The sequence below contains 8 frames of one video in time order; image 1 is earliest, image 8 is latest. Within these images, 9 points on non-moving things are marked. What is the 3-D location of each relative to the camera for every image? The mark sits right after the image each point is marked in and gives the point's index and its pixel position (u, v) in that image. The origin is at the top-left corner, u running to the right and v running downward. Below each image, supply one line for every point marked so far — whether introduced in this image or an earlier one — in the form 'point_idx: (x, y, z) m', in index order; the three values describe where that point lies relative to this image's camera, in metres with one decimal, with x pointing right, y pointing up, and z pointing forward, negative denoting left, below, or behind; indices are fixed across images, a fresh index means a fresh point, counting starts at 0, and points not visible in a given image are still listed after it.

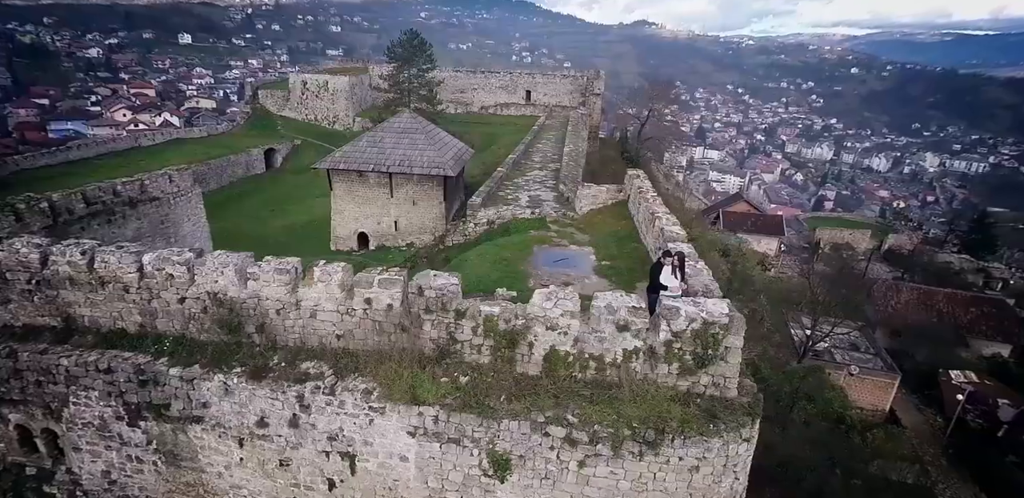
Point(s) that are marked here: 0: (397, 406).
0: (-0.7, -1.0, +3.0) m
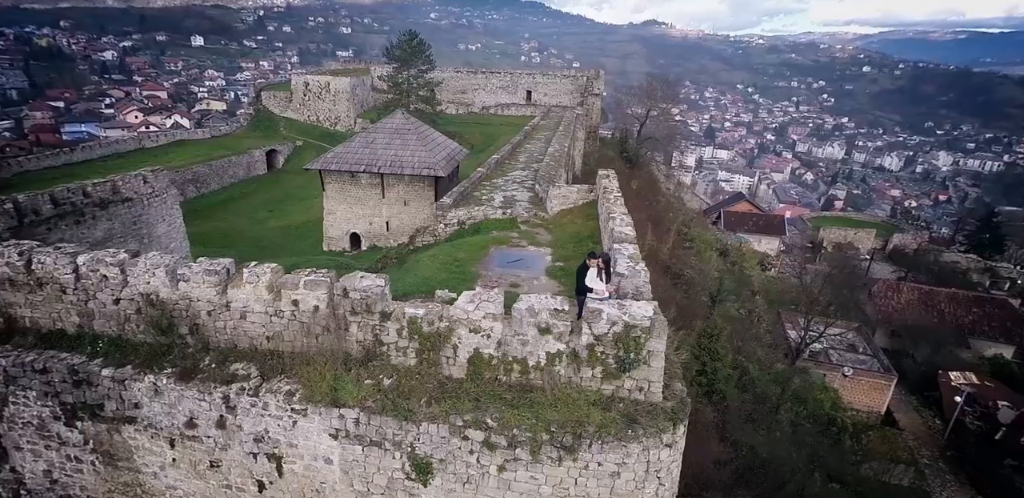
0: (-1.2, -1.0, +3.0) m
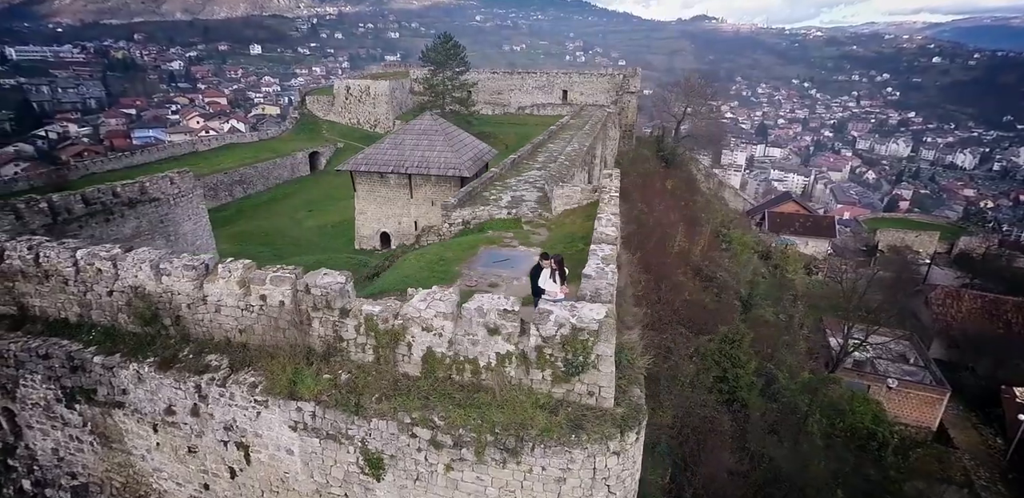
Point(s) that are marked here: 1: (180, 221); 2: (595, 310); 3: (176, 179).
0: (-1.5, -1.0, +3.1) m
1: (-4.8, +0.4, +7.2) m
2: (+0.5, -0.3, +2.8) m
3: (-4.7, +1.0, +7.0) m
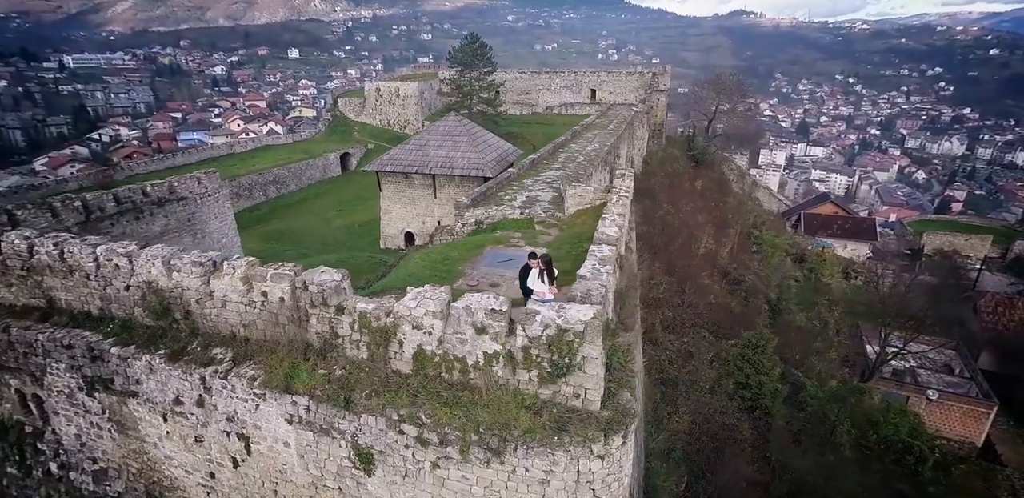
0: (-1.5, -0.9, +3.2) m
1: (-4.6, +0.4, +7.5) m
2: (+0.4, -0.4, +2.8) m
3: (-4.5, +1.0, +7.3) m
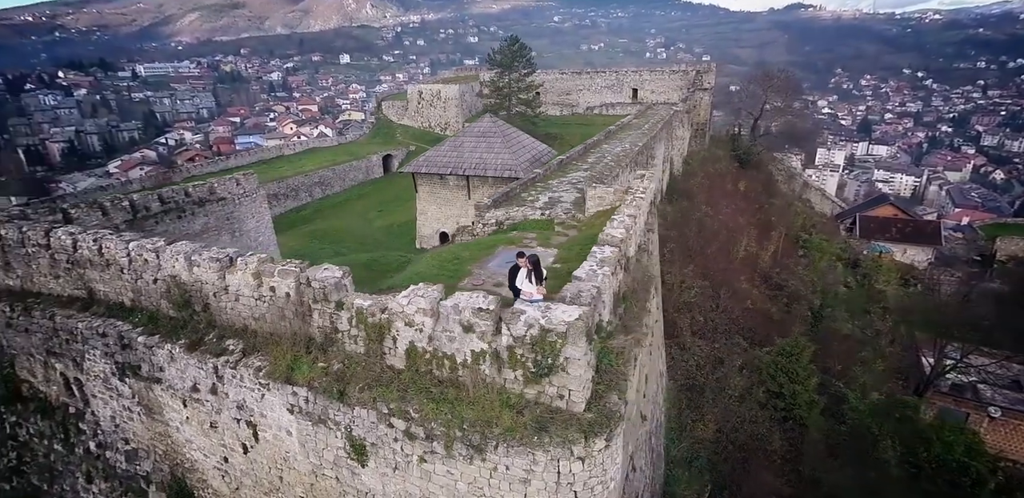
0: (-1.6, -0.9, +3.4) m
1: (-4.2, +0.5, +7.9) m
2: (+0.3, -0.4, +2.8) m
3: (-4.2, +1.1, +7.7) m
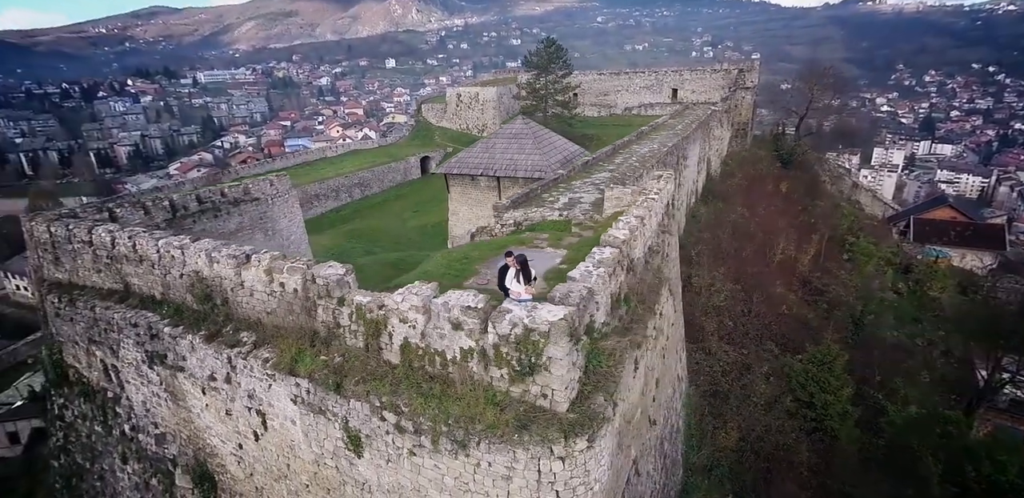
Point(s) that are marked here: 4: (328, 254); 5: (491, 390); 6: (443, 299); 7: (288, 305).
0: (-1.6, -0.9, +3.6) m
1: (-3.9, +0.5, +8.3) m
2: (+0.2, -0.4, +2.8) m
3: (-3.9, +1.1, +8.1) m
4: (-4.7, -0.1, +12.5) m
5: (-0.1, -0.8, +2.9) m
6: (-0.4, -0.3, +3.1) m
7: (-1.7, -0.4, +3.8) m
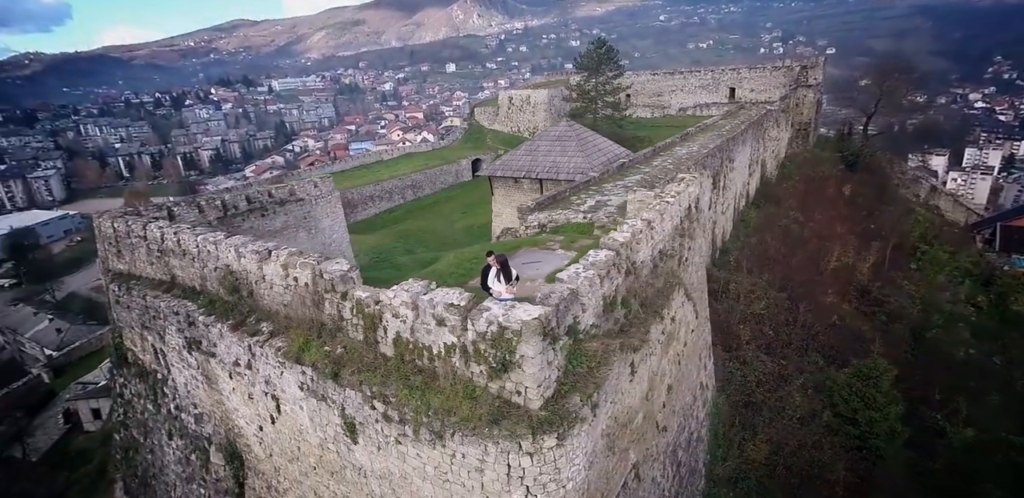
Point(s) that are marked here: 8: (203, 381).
0: (-1.7, -0.9, +3.8) m
1: (-3.4, +0.6, +8.8) m
2: (+0.1, -0.4, +2.9) m
3: (-3.4, +1.1, +8.6) m
4: (-3.8, -0.1, +13.1) m
5: (-0.3, -0.8, +3.0) m
6: (-0.5, -0.3, +3.2) m
7: (-1.7, -0.4, +4.0) m
8: (-3.1, -1.3, +5.0) m
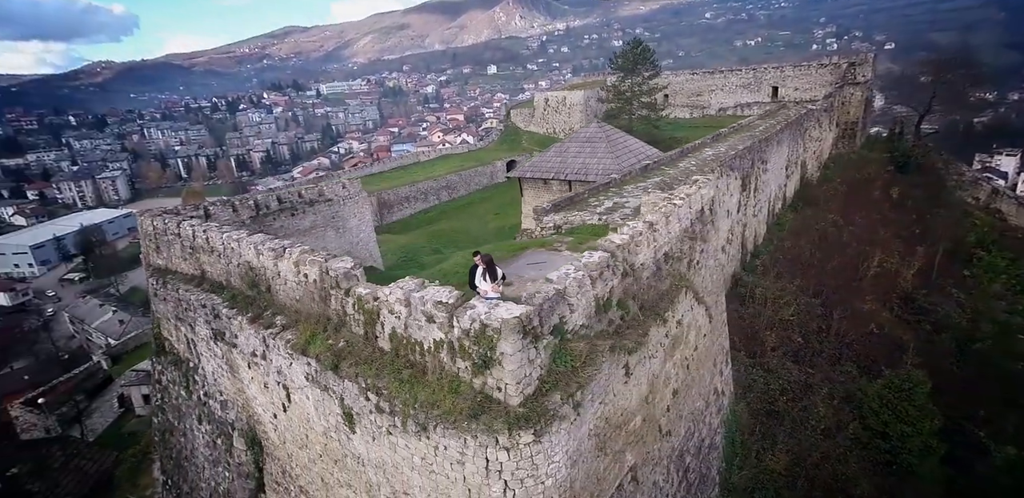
0: (-1.7, -0.9, +4.1) m
1: (-3.0, +0.6, +9.1) m
2: (0.0, -0.4, +3.0) m
3: (-3.0, +1.2, +8.9) m
4: (-3.1, -0.1, +13.4) m
5: (-0.4, -0.8, +3.1) m
6: (-0.6, -0.3, +3.4) m
7: (-1.7, -0.4, +4.3) m
8: (-3.0, -1.3, +5.3) m
